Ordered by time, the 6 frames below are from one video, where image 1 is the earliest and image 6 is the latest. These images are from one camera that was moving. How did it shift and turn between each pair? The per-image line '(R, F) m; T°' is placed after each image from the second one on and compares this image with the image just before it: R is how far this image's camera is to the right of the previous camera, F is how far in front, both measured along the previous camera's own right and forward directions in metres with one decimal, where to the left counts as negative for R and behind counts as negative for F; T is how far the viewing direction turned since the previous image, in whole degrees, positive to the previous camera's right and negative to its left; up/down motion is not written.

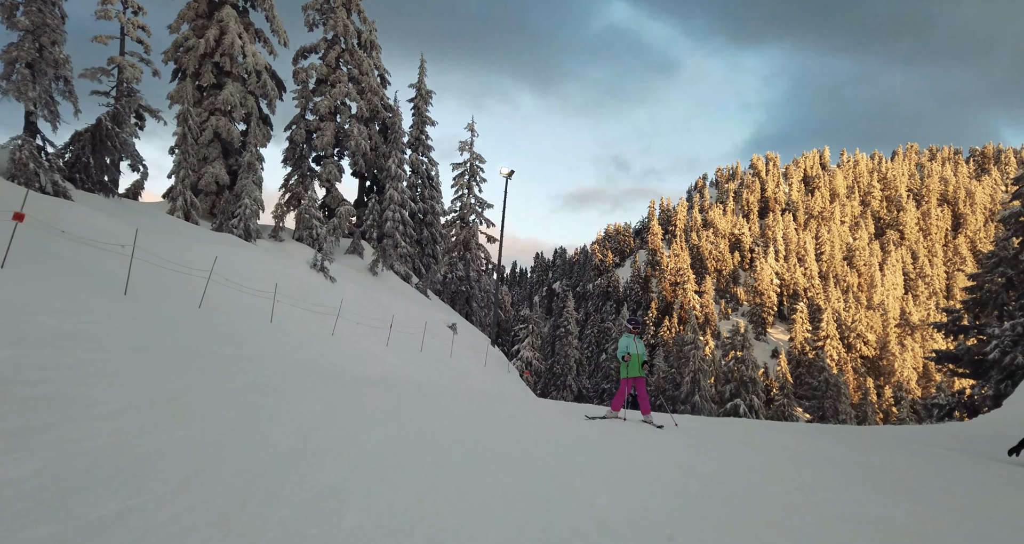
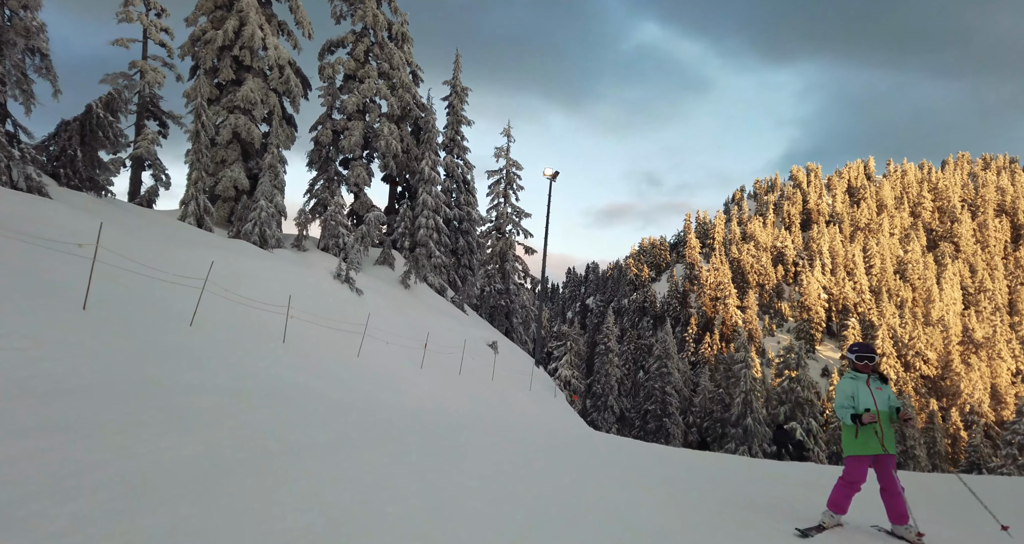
(-0.5, +2.4) m; -3°
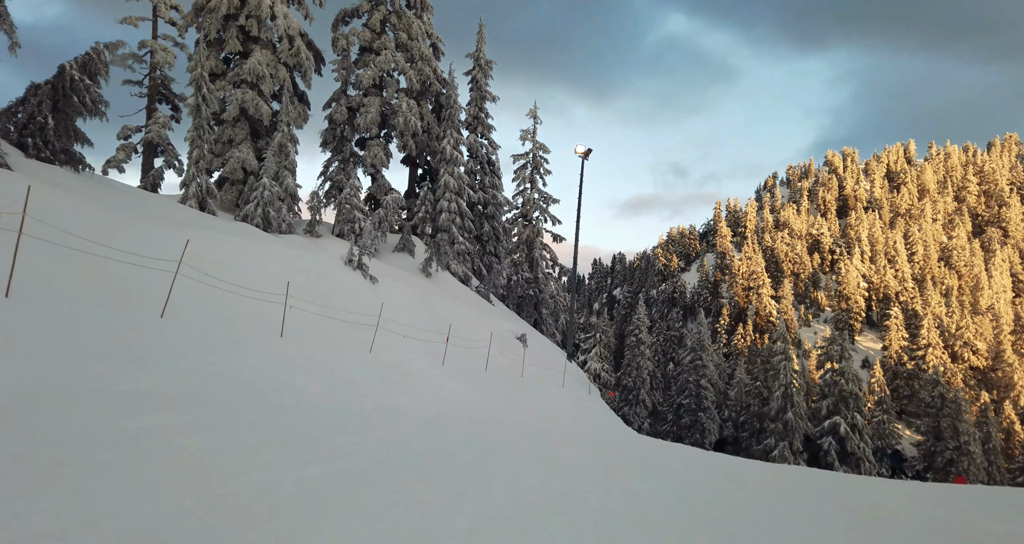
(-0.1, +1.7) m; -2°
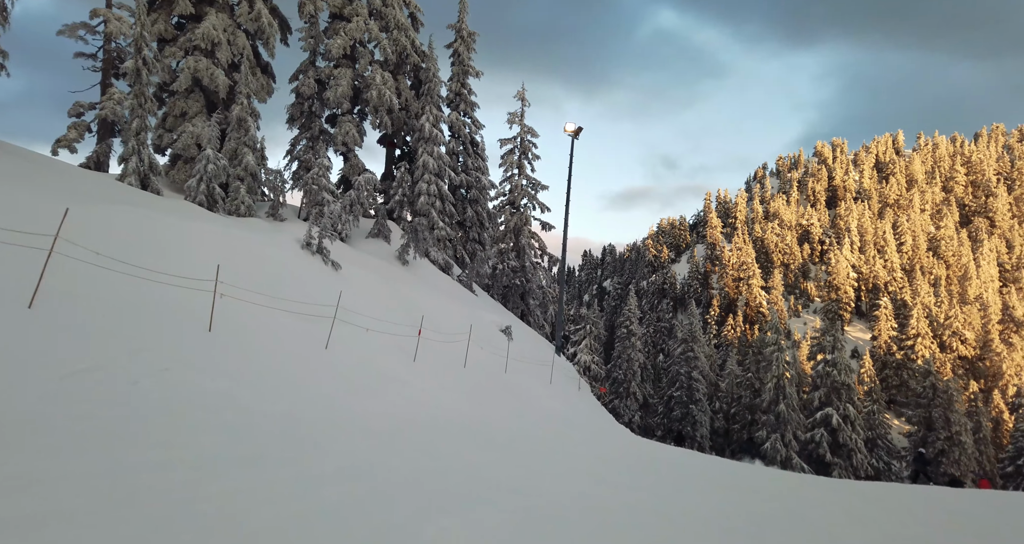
(+0.2, +1.5) m; +1°
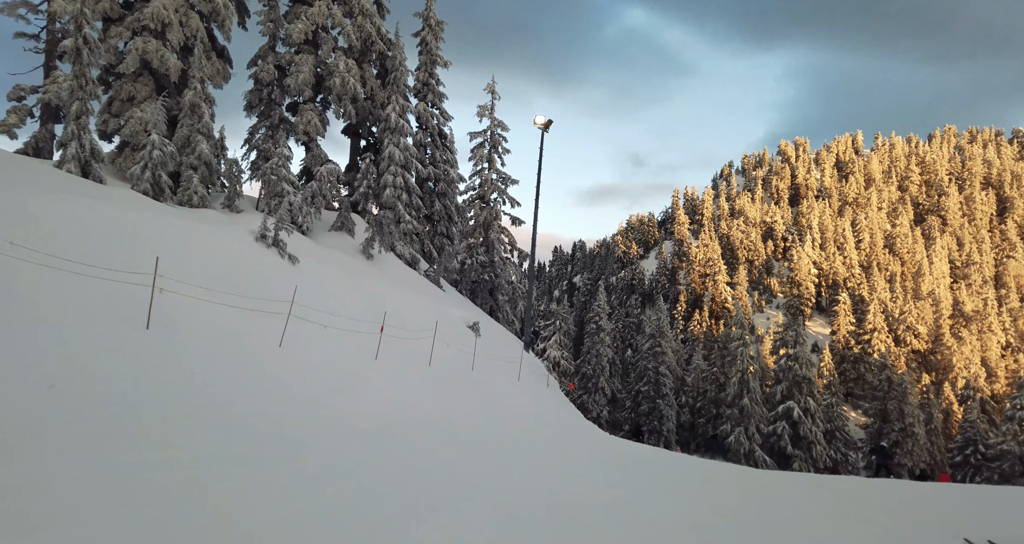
(0.0, +0.4) m; +3°
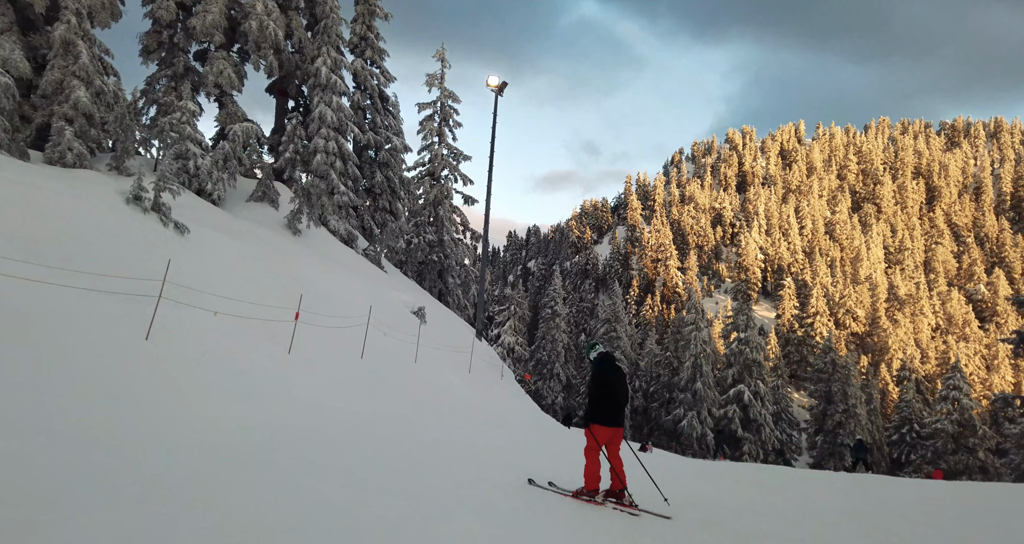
(+0.1, +2.1) m; +4°
